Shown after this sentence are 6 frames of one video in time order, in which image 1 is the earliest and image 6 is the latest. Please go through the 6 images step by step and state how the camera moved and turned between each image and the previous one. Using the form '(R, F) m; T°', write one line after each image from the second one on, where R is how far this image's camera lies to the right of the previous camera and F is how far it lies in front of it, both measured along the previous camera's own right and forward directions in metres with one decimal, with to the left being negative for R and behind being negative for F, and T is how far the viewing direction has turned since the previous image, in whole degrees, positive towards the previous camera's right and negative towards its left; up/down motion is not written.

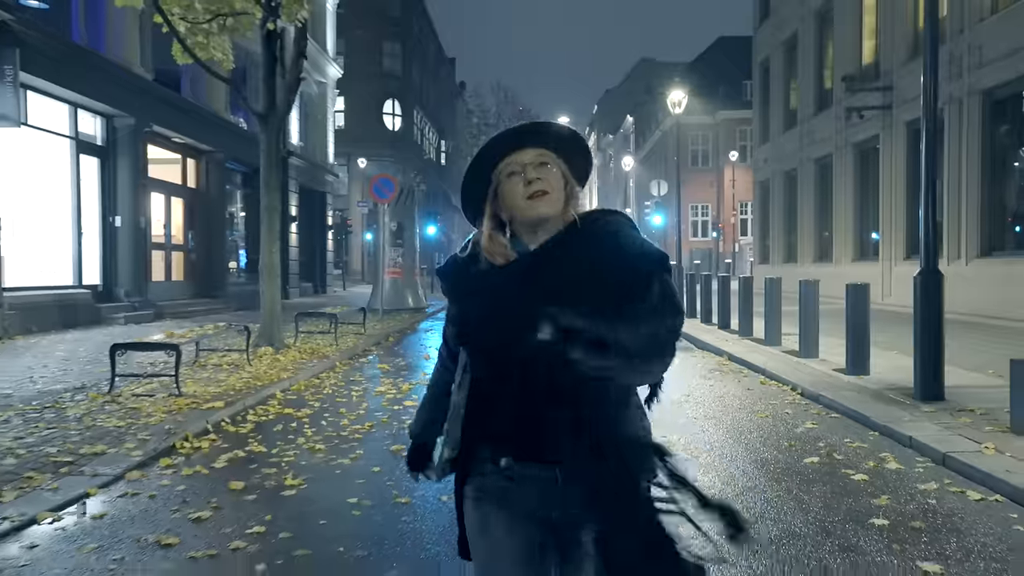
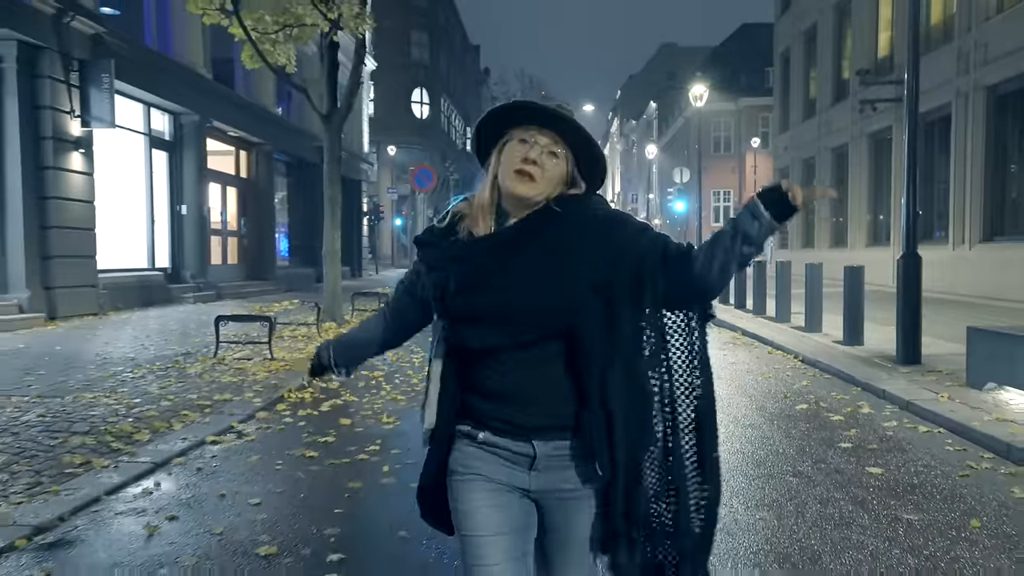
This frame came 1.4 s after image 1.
(-0.3, -1.6) m; -2°
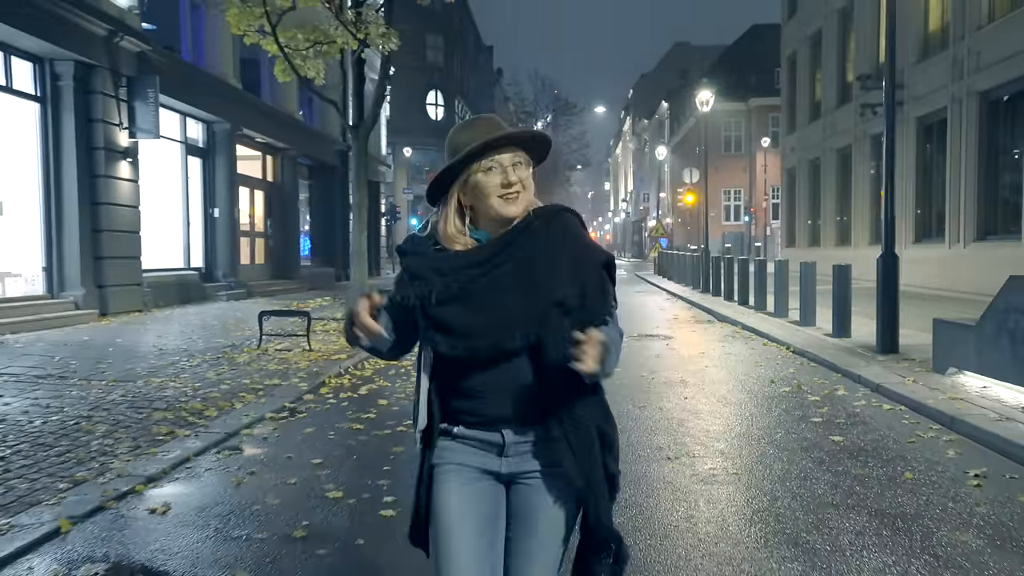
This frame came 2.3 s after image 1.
(0.0, -1.1) m; -1°
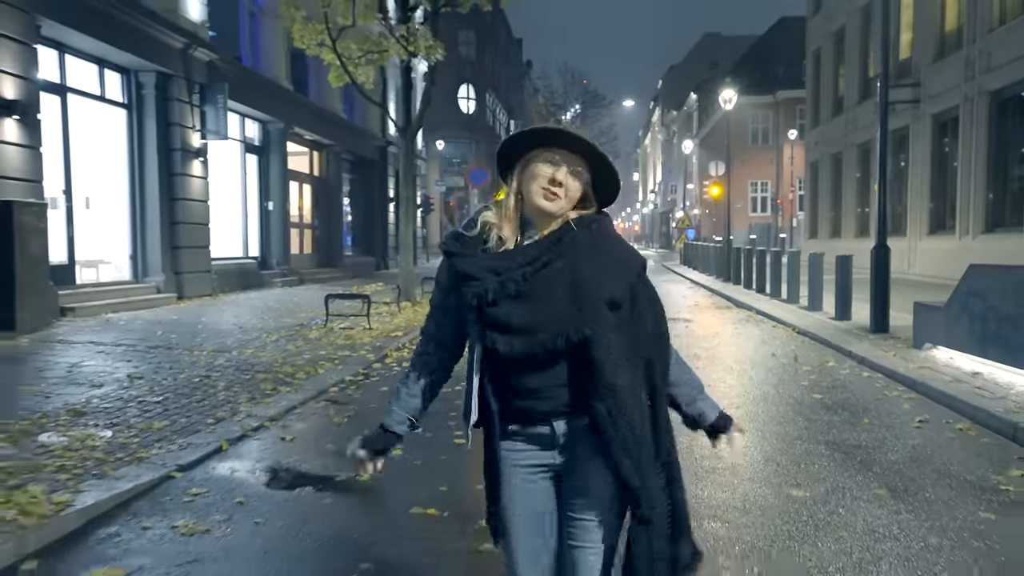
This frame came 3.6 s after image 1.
(-0.1, -1.6) m; -2°
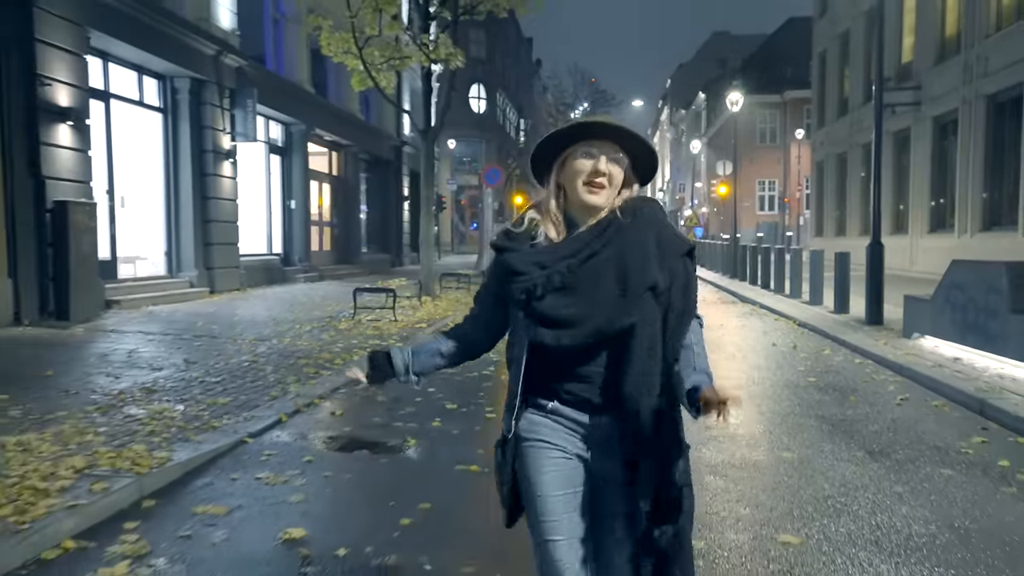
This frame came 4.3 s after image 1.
(-0.2, -0.9) m; -1°
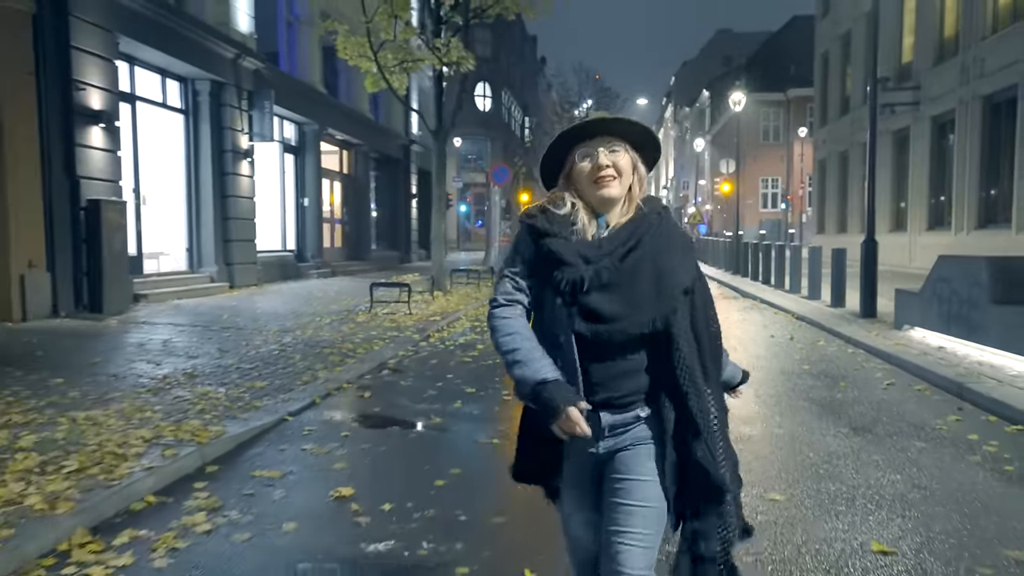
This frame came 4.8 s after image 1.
(-0.1, -0.7) m; 0°
